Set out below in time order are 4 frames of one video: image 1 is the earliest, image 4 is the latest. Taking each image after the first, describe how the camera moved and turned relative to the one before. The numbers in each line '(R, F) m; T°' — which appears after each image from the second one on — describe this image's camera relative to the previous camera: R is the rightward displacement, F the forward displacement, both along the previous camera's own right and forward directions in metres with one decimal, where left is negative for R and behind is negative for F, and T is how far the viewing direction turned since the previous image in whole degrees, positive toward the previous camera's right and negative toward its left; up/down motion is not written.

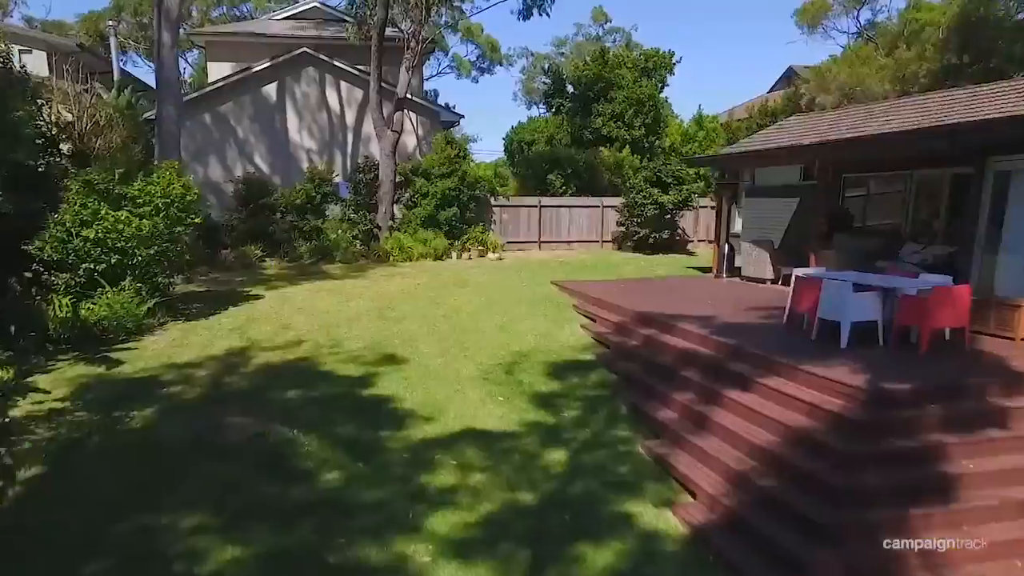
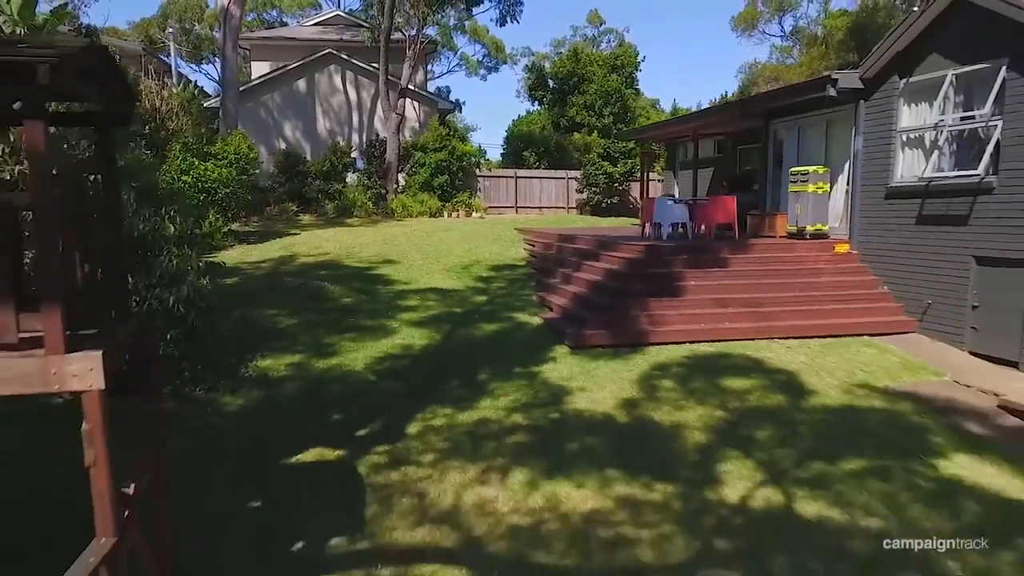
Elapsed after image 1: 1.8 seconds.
(+1.2, -4.3) m; -2°
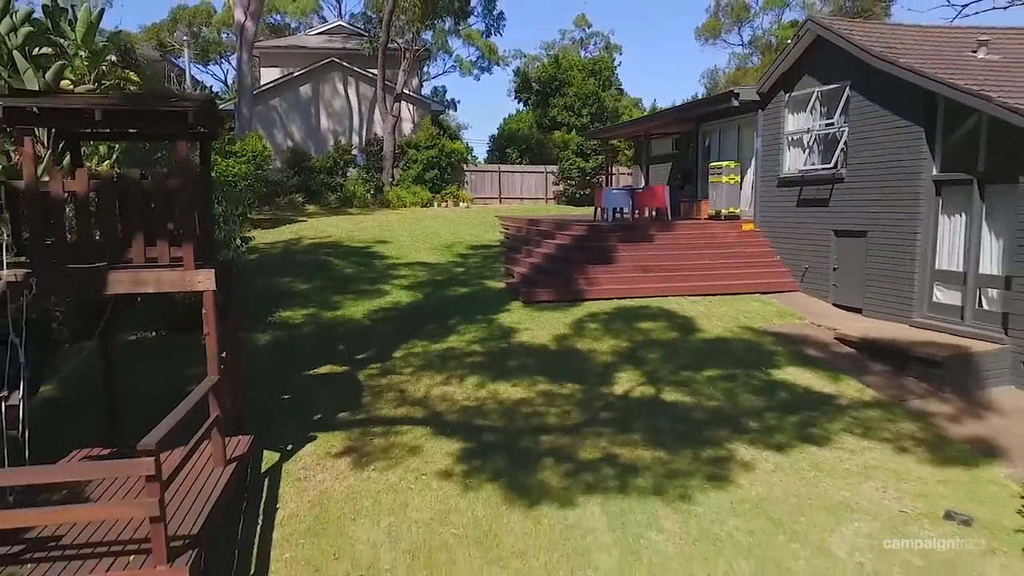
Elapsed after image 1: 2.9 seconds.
(+0.5, -2.3) m; 0°
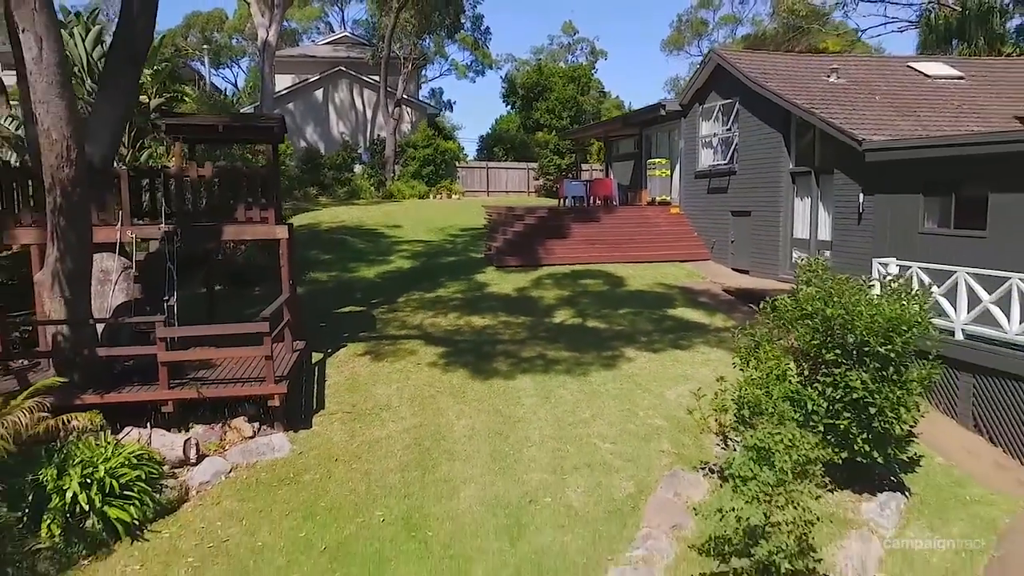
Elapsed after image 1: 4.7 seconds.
(+0.4, -3.3) m; 0°
